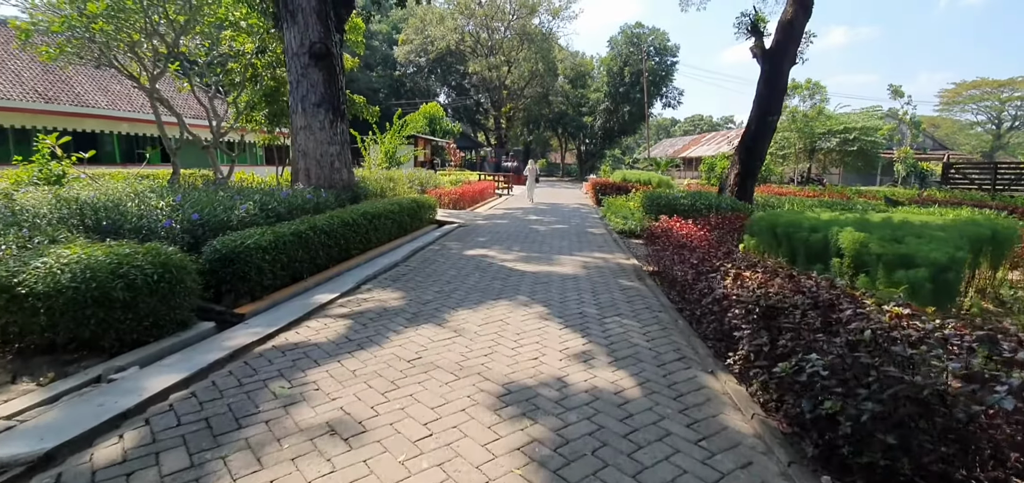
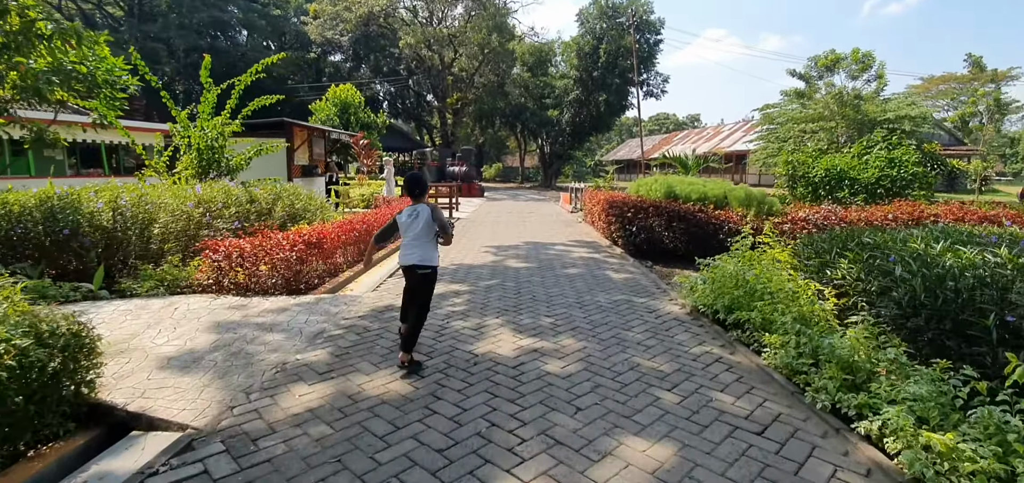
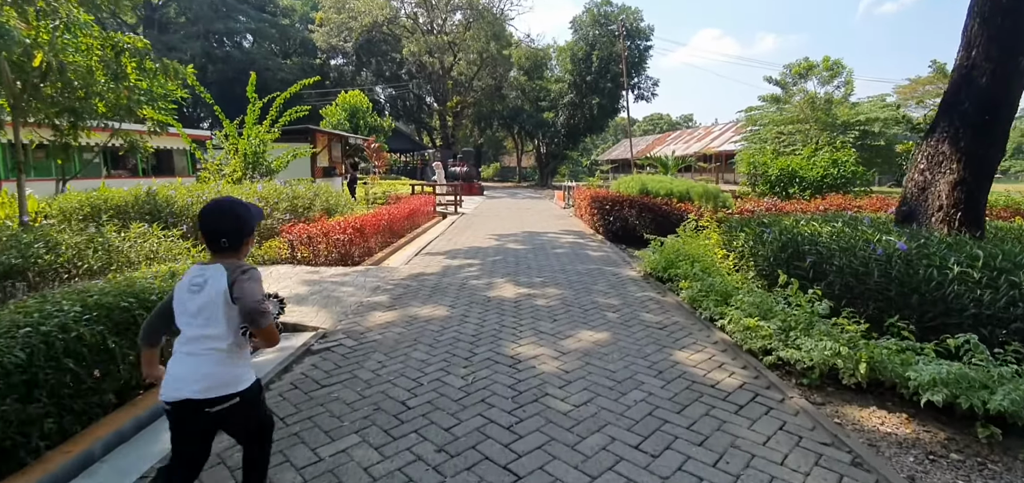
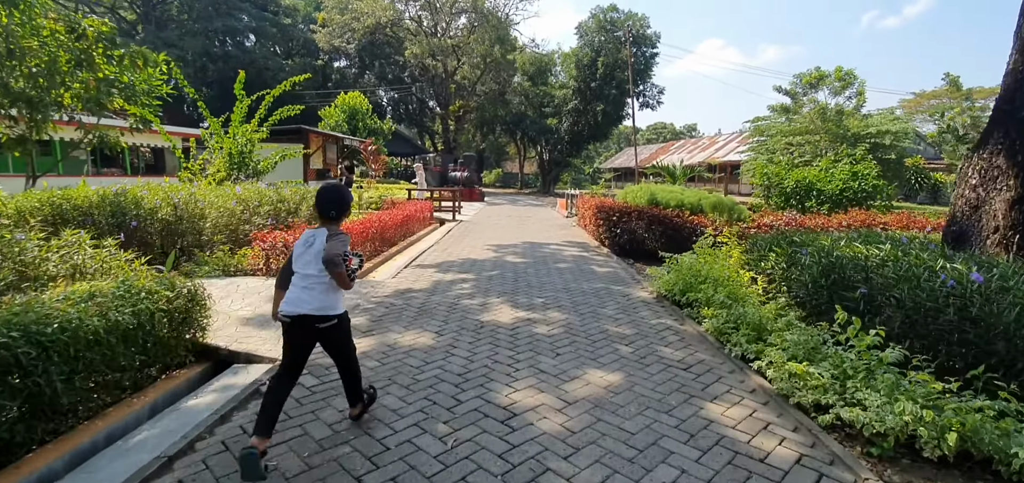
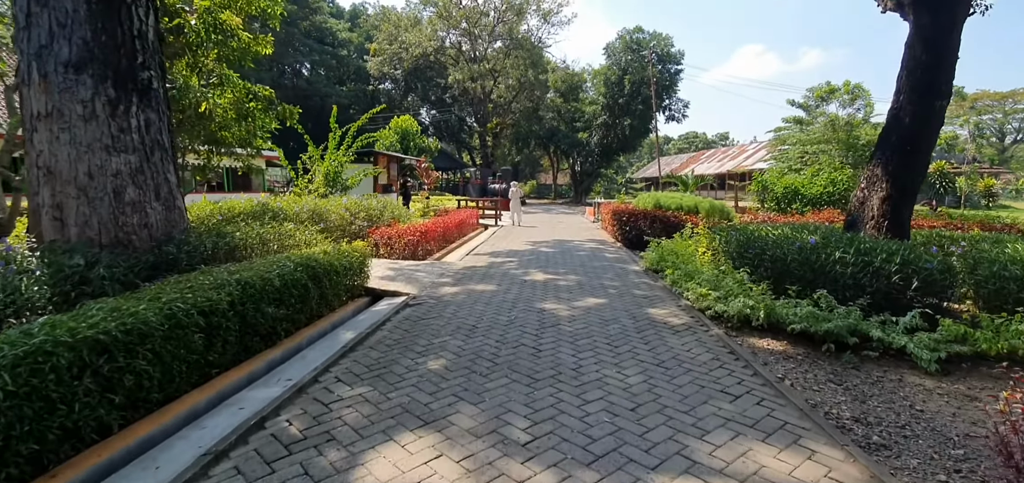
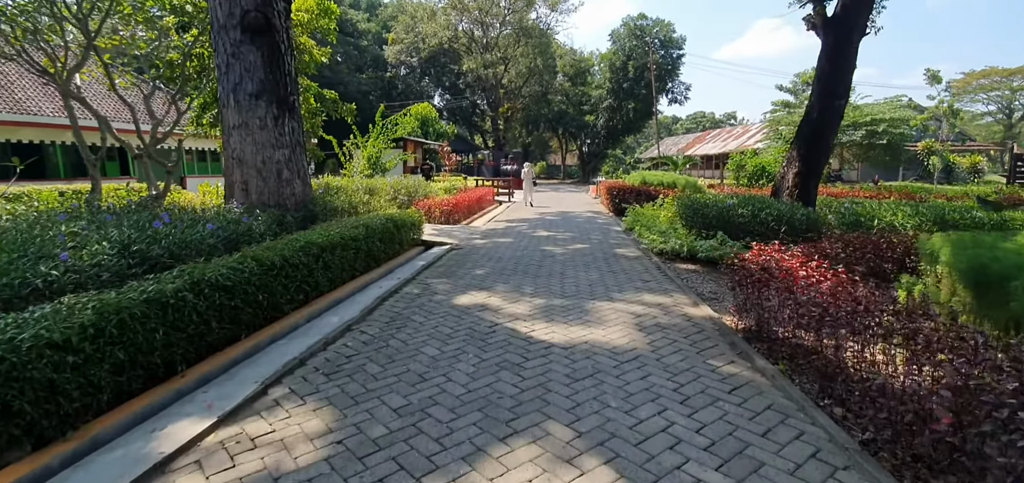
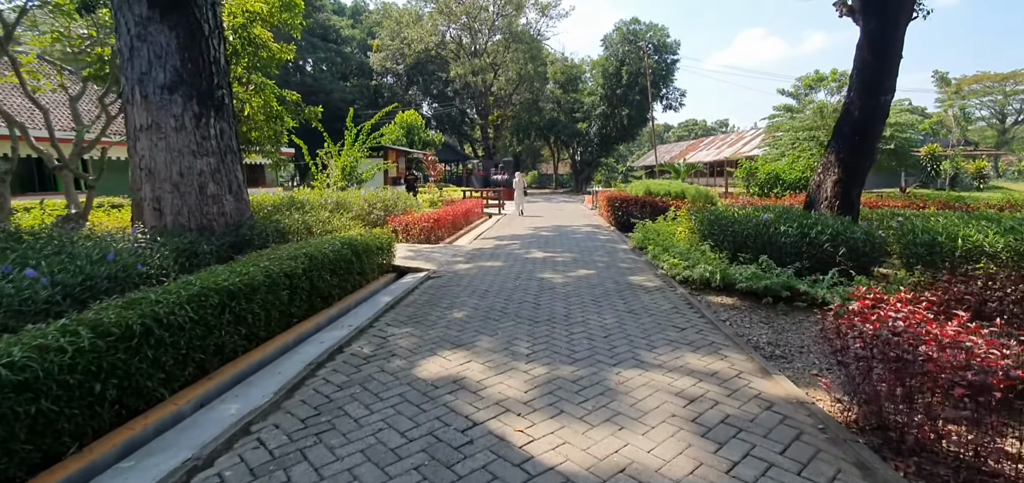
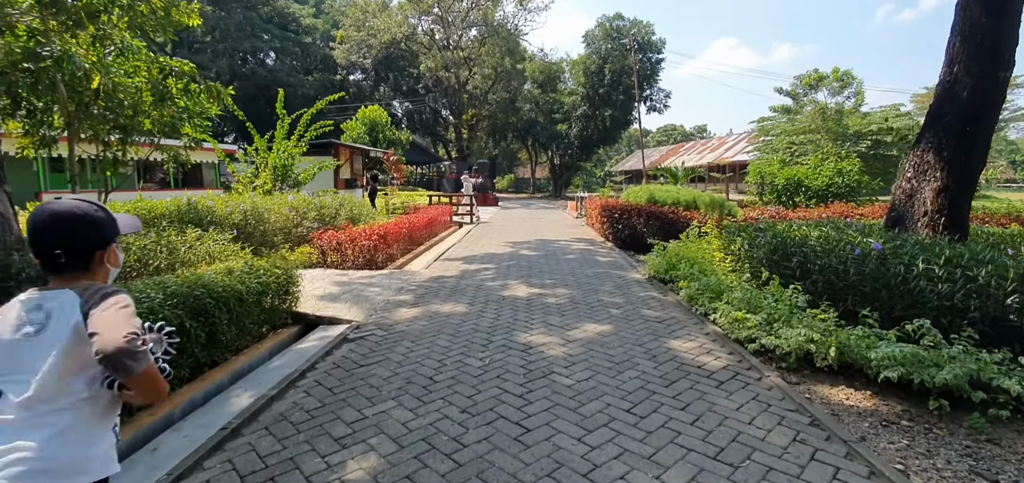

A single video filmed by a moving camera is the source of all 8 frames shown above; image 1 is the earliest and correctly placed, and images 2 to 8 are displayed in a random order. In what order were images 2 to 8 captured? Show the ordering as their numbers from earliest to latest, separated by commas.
6, 7, 5, 8, 3, 4, 2
